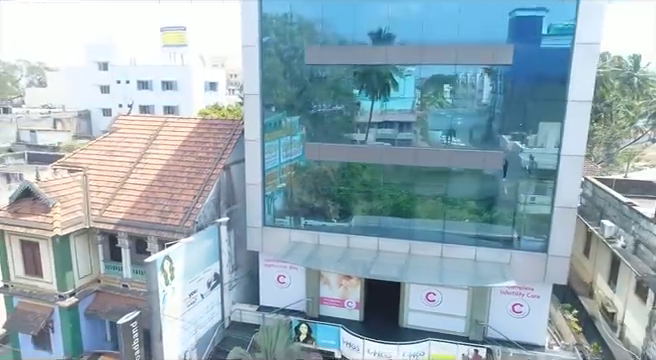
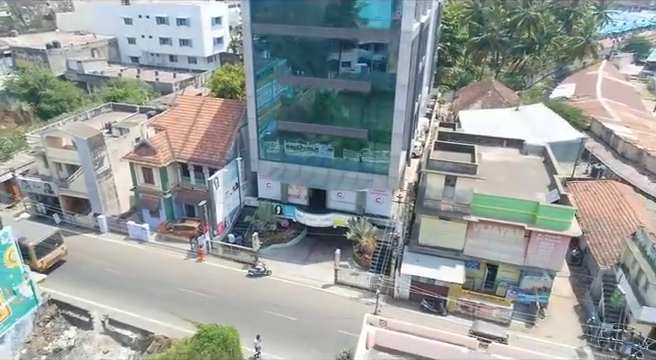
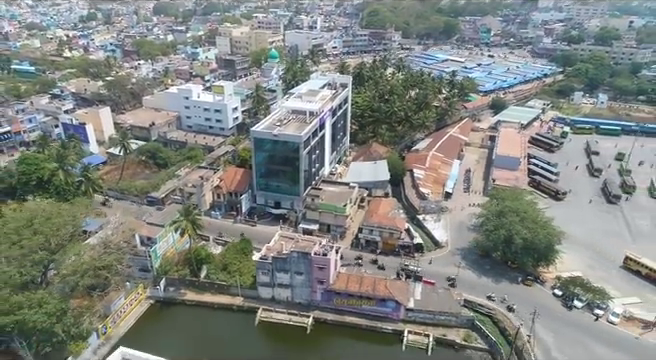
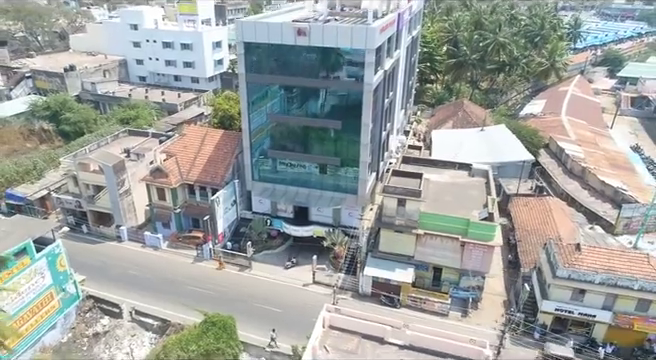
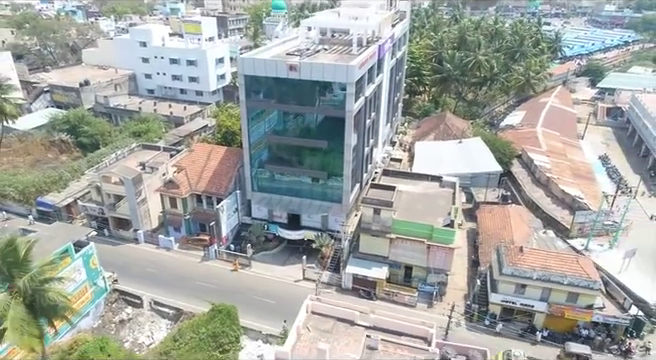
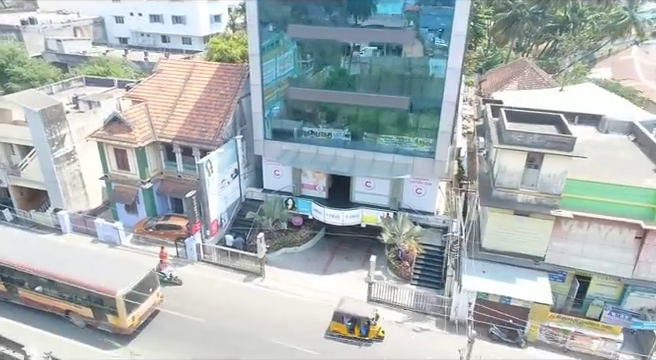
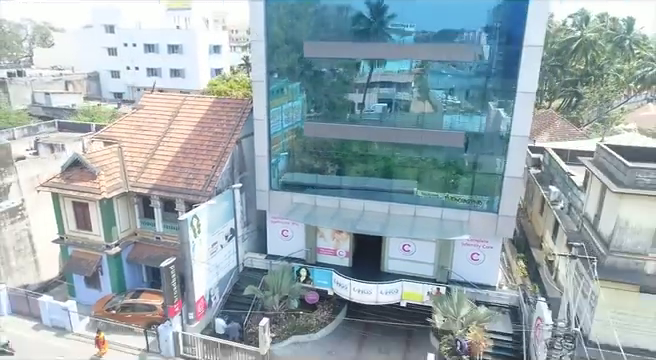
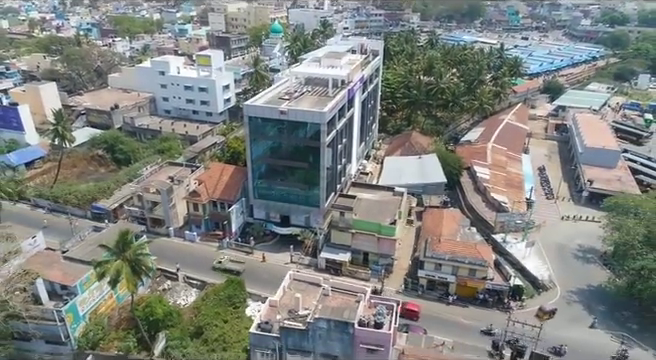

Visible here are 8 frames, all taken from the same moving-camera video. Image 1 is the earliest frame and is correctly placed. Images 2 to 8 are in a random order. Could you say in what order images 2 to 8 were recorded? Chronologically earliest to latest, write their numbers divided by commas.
7, 6, 2, 4, 5, 8, 3
